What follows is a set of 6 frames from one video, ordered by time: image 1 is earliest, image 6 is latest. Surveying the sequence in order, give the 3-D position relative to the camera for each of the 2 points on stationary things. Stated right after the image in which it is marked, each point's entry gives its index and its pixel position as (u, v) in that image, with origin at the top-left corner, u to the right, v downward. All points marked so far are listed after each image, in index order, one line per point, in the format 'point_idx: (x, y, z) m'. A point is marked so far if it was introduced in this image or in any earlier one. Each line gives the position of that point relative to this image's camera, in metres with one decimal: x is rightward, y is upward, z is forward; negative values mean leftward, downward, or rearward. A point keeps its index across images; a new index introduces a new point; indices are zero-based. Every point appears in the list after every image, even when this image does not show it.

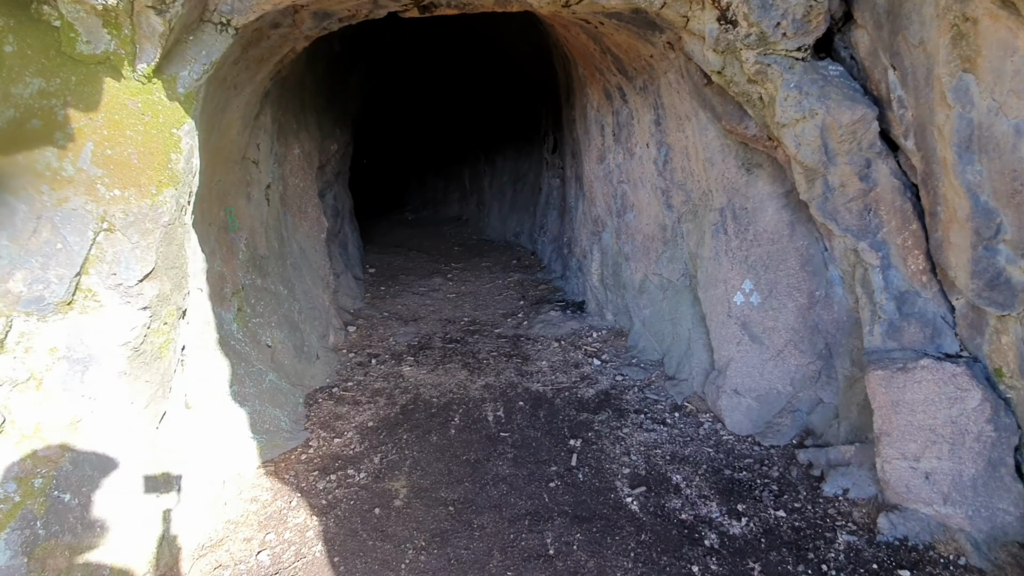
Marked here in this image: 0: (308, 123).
0: (-1.7, +1.4, +4.3) m
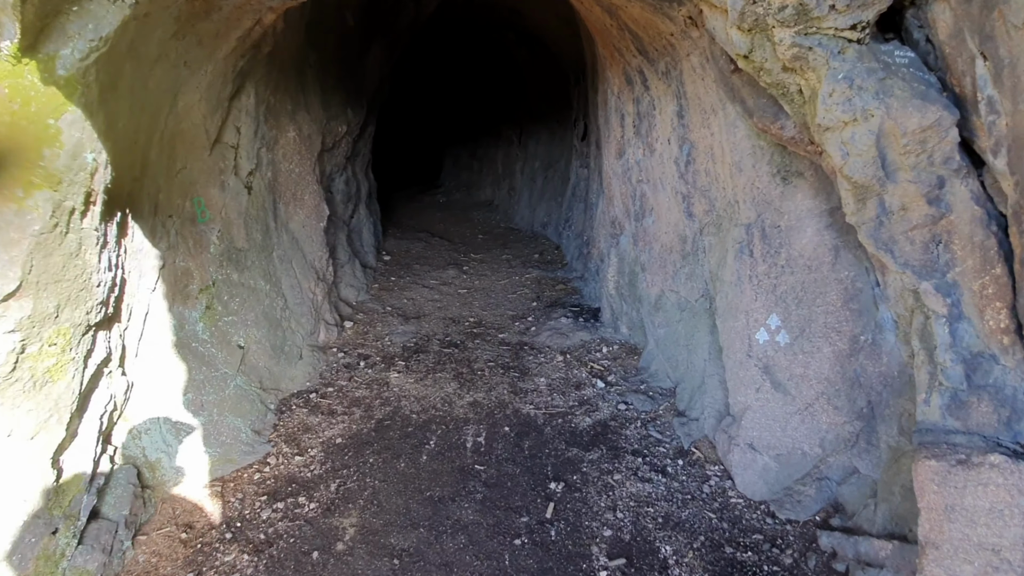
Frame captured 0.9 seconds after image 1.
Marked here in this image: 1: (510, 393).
0: (-1.6, +1.5, +4.0) m
1: (0.0, -0.7, +3.3) m
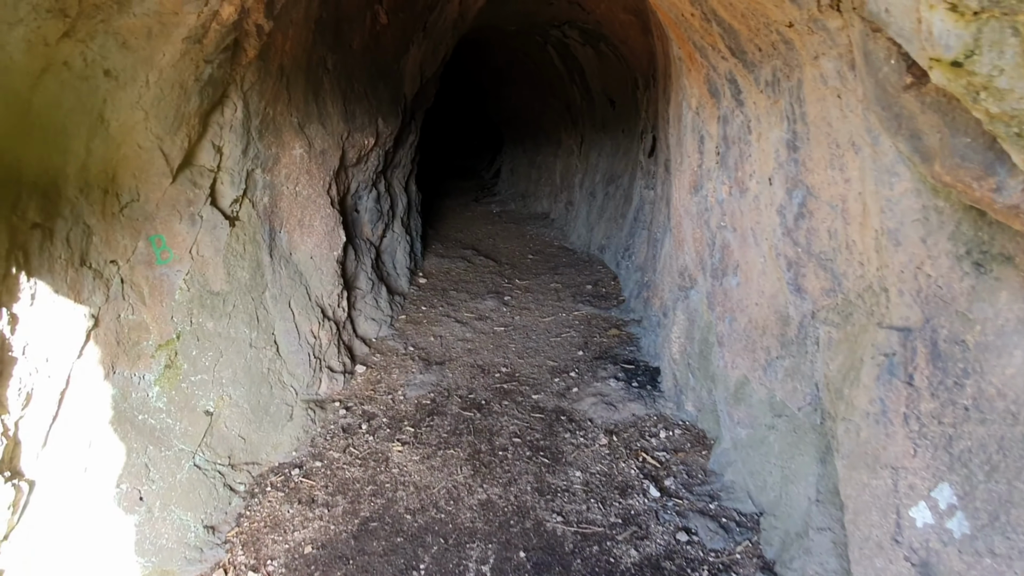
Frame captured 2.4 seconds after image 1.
0: (-1.3, +1.2, +3.4) m
1: (+0.1, -1.0, +2.6) m
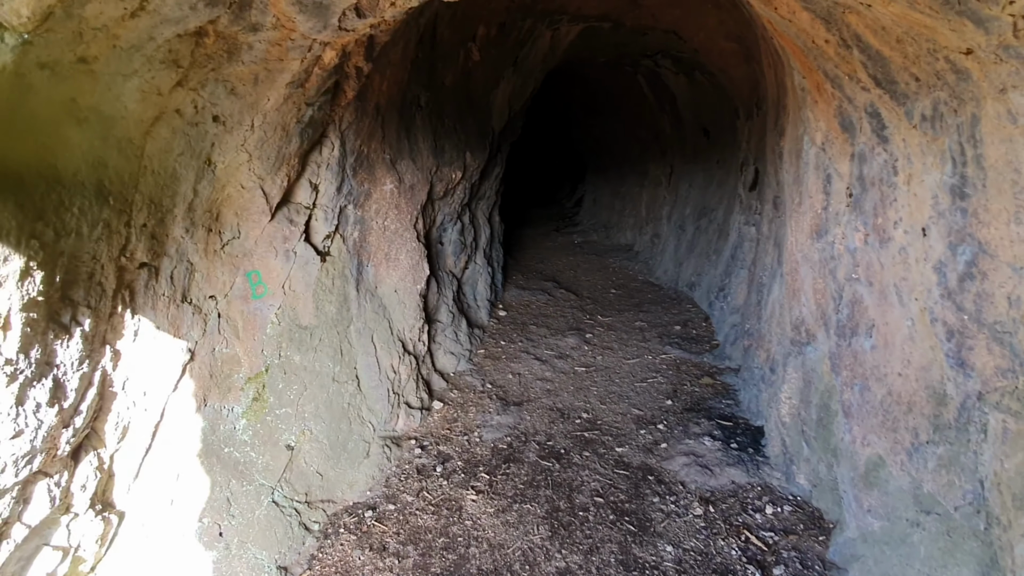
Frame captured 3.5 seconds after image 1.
0: (-0.7, +0.9, +3.5) m
1: (+0.5, -1.3, +2.3) m
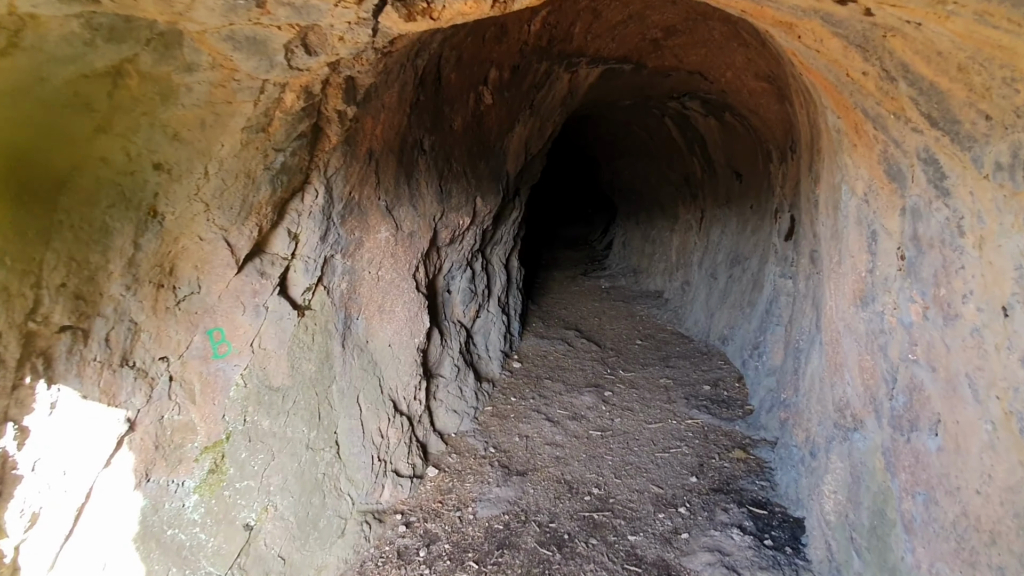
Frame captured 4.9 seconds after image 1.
0: (-0.6, +0.6, +3.3) m
1: (+0.4, -1.5, +1.9) m
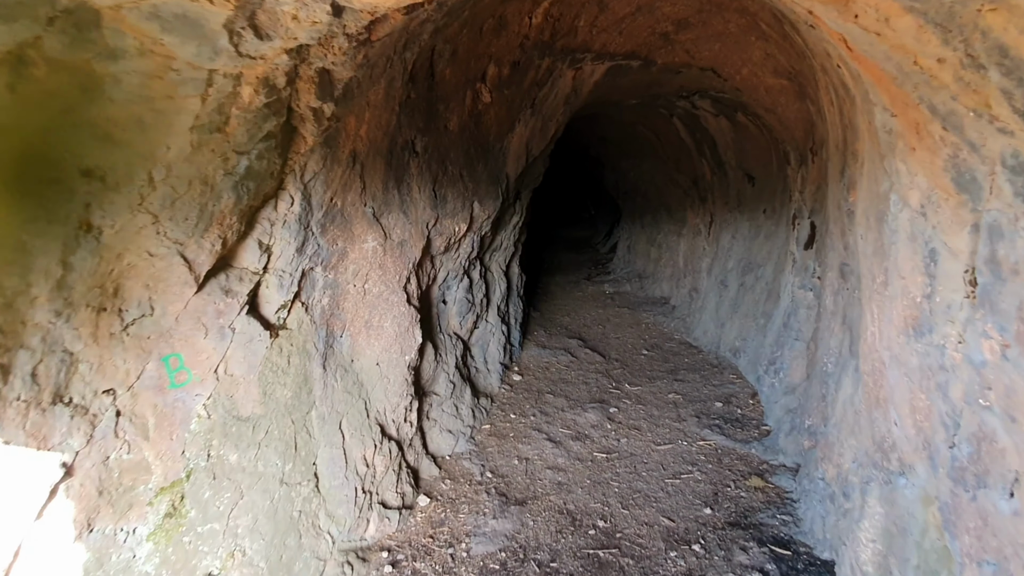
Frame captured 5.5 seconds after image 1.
0: (-0.6, +0.5, +3.0) m
1: (+0.4, -1.6, +1.6) m
